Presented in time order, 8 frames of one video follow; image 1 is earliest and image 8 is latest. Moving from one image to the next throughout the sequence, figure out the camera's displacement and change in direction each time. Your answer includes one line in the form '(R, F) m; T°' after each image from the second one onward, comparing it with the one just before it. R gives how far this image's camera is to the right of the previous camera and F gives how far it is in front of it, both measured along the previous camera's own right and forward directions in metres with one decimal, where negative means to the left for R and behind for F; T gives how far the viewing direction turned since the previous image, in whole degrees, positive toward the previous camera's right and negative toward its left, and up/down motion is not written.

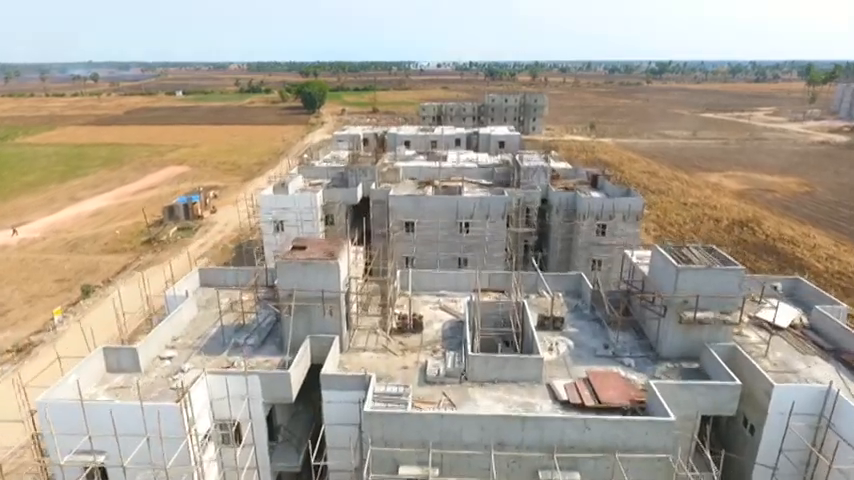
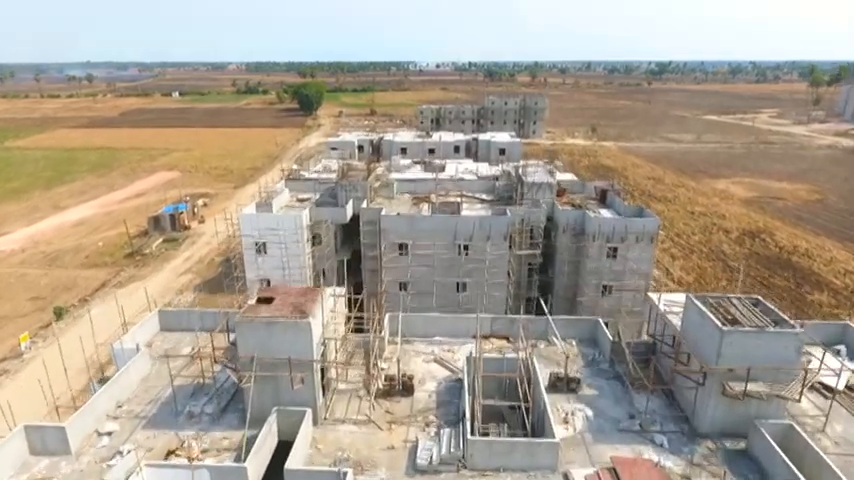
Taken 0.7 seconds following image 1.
(+0.2, +2.5) m; 0°
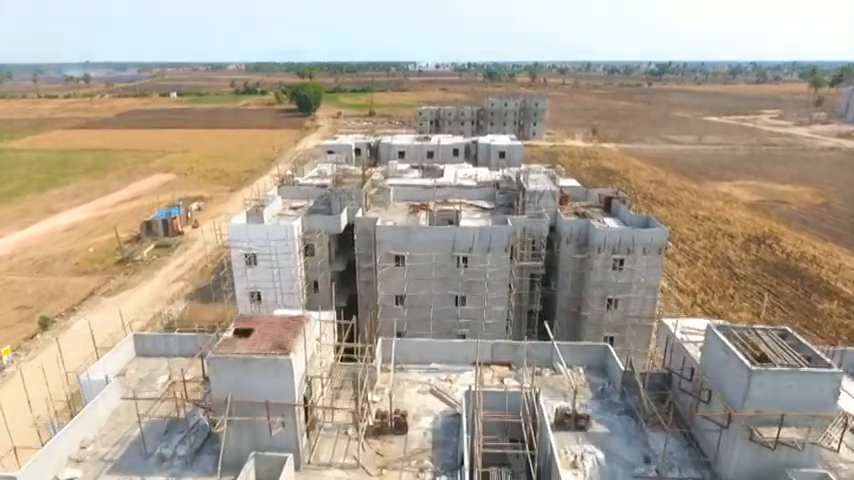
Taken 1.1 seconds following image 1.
(+0.1, +1.2) m; 0°
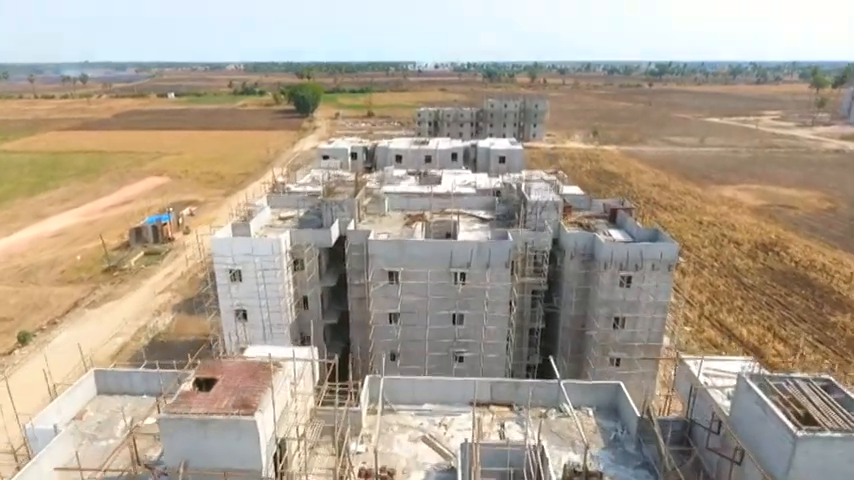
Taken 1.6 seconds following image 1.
(+0.2, +1.6) m; 0°
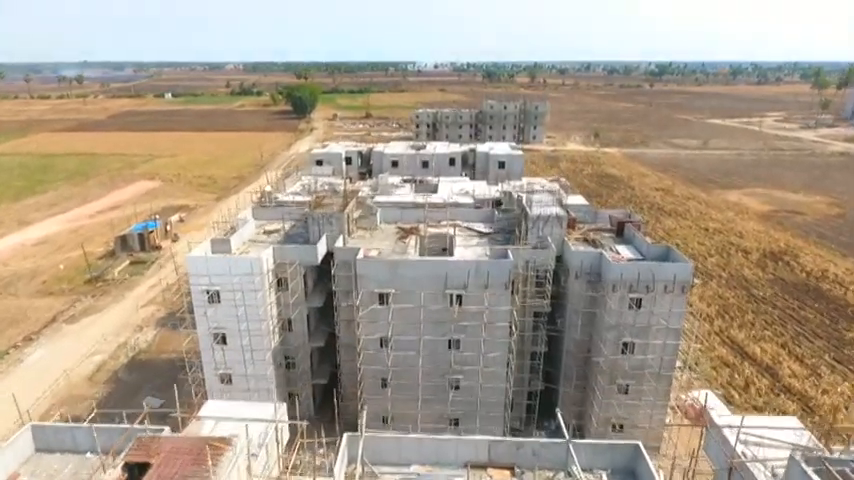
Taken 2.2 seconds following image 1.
(+0.3, +1.9) m; 0°
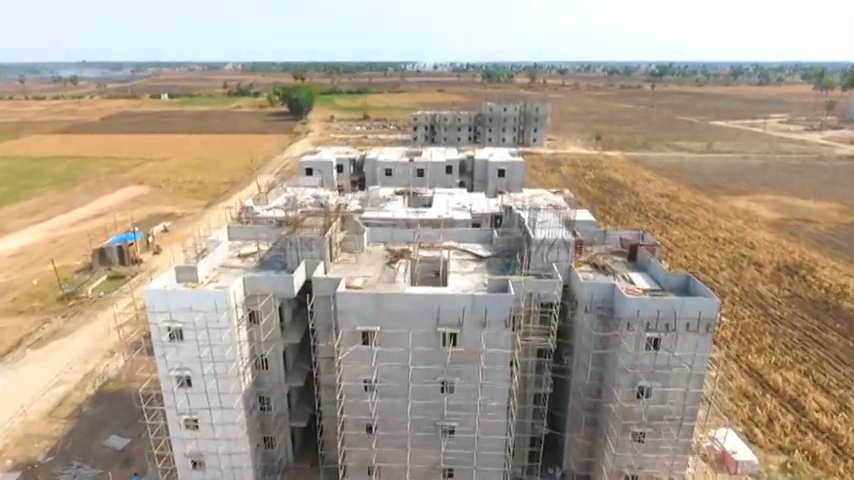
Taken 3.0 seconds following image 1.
(+0.4, +2.7) m; 0°
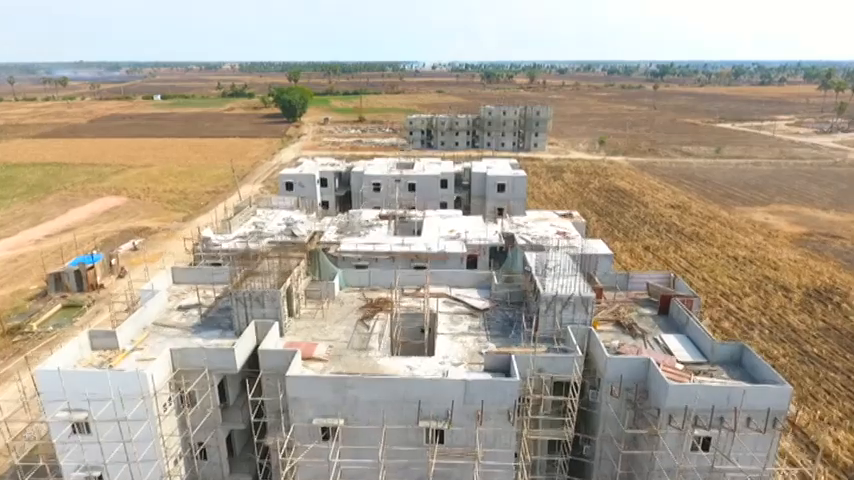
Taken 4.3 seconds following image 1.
(+0.6, +4.8) m; 0°
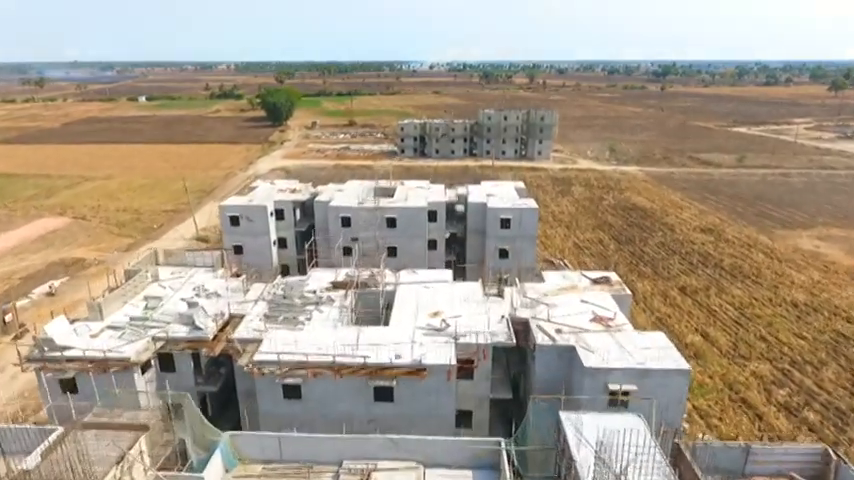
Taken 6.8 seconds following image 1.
(+1.1, +10.1) m; 0°
